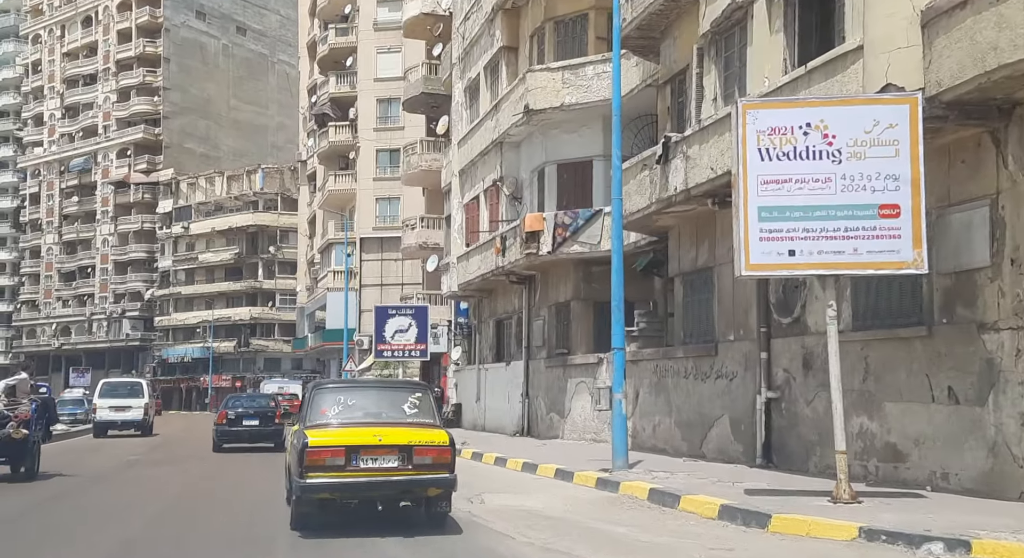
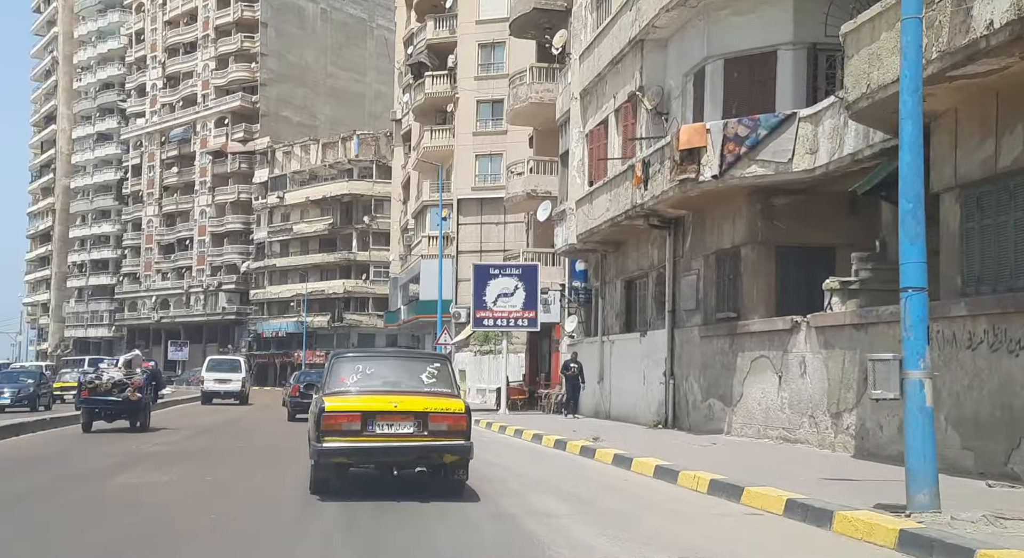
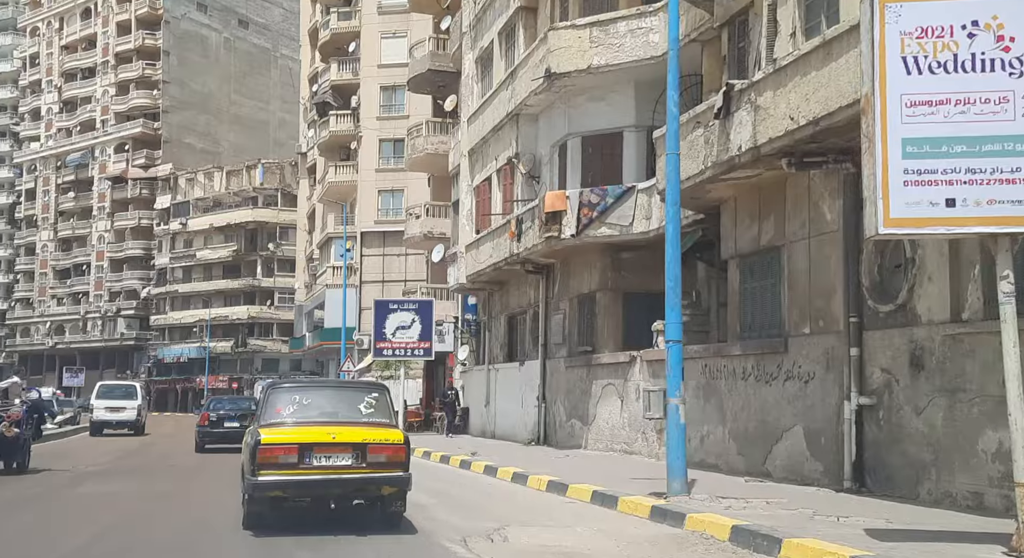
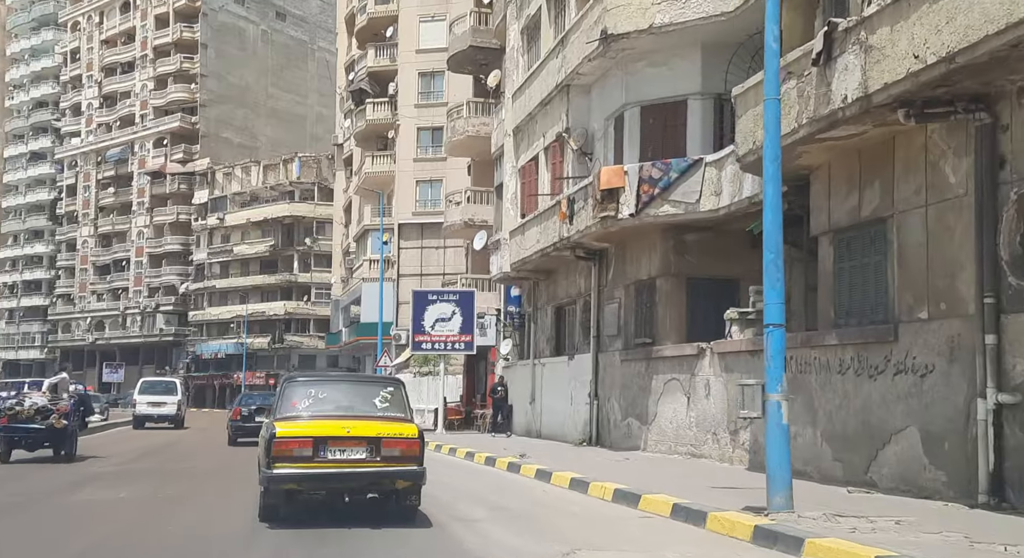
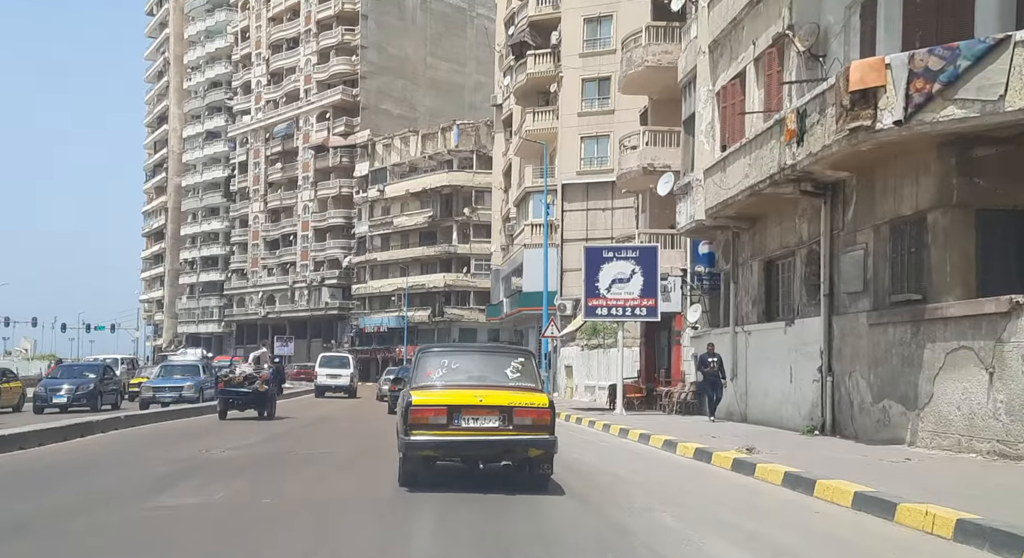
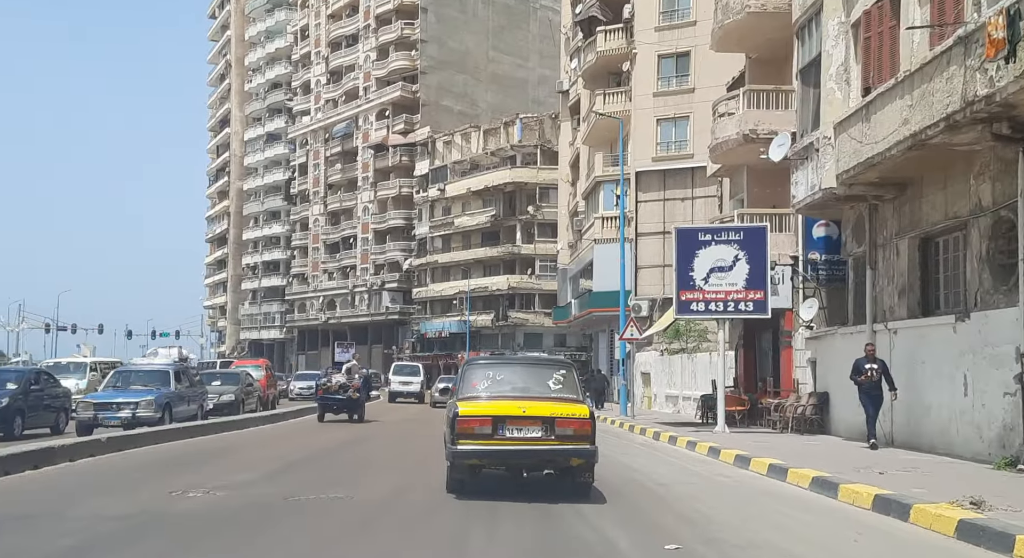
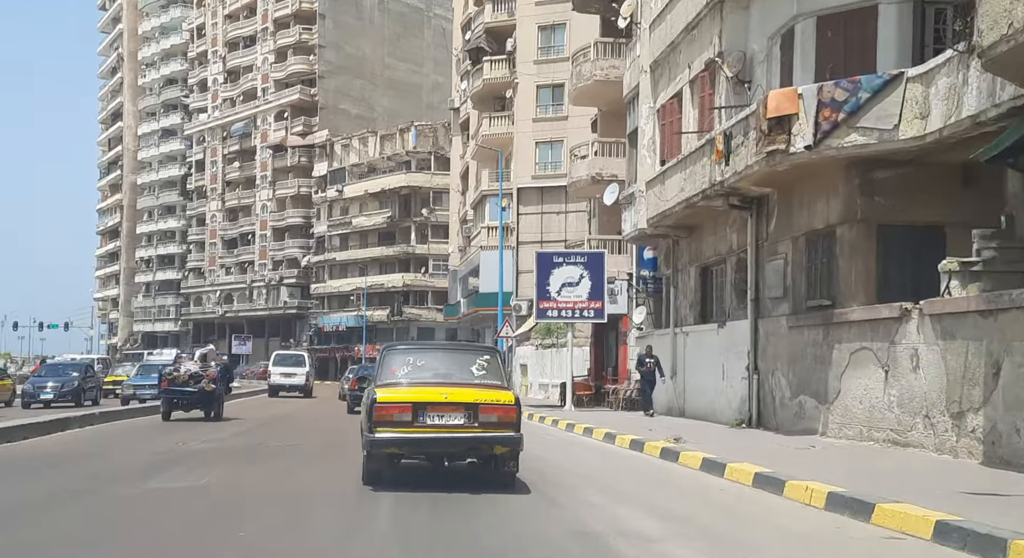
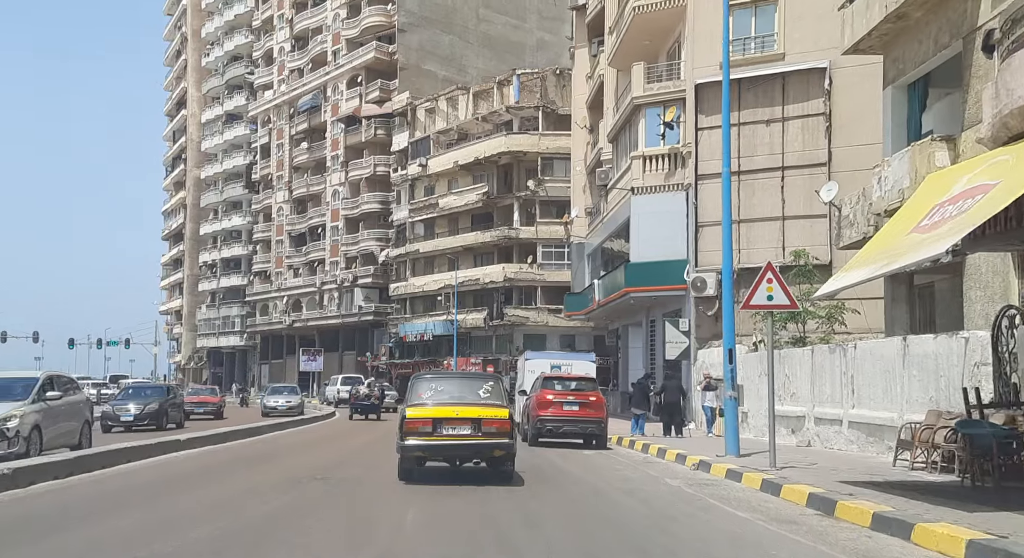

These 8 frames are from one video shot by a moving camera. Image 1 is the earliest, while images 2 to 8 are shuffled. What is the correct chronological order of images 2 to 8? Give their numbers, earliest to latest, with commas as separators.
3, 4, 2, 7, 5, 6, 8
